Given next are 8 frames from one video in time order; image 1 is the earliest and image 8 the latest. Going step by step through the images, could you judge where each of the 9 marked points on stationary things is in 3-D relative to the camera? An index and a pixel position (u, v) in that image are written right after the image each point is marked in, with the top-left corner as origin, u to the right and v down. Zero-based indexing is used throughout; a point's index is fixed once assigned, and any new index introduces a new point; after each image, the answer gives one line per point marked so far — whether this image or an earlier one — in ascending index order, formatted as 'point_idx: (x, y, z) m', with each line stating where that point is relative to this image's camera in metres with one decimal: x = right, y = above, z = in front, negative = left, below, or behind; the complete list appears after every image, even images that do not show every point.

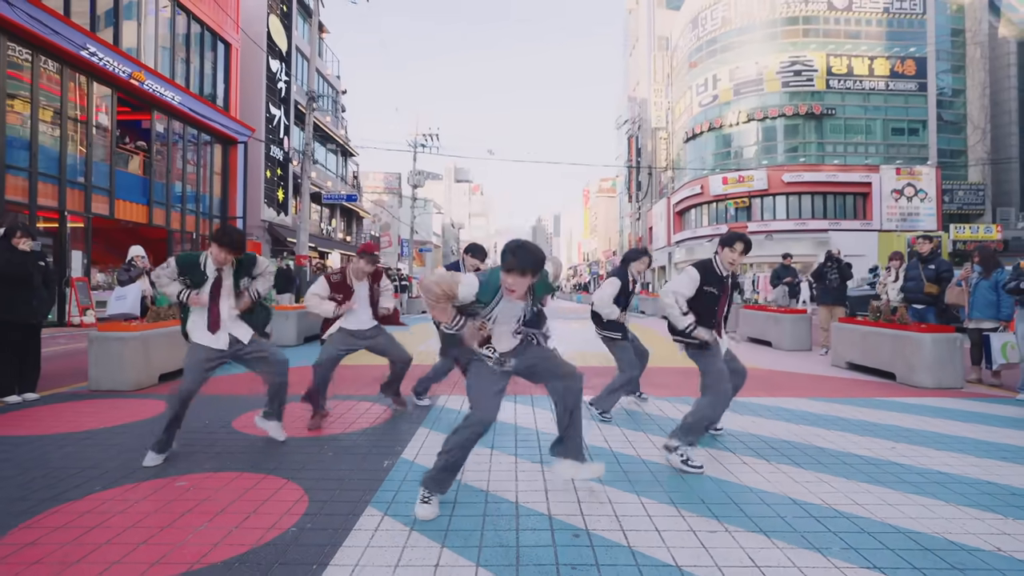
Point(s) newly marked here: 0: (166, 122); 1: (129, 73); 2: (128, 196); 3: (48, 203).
0: (-10.8, +5.2, +18.4) m
1: (-10.4, +5.9, +16.0) m
2: (-11.1, +2.6, +17.0) m
3: (-11.1, +2.0, +14.1) m
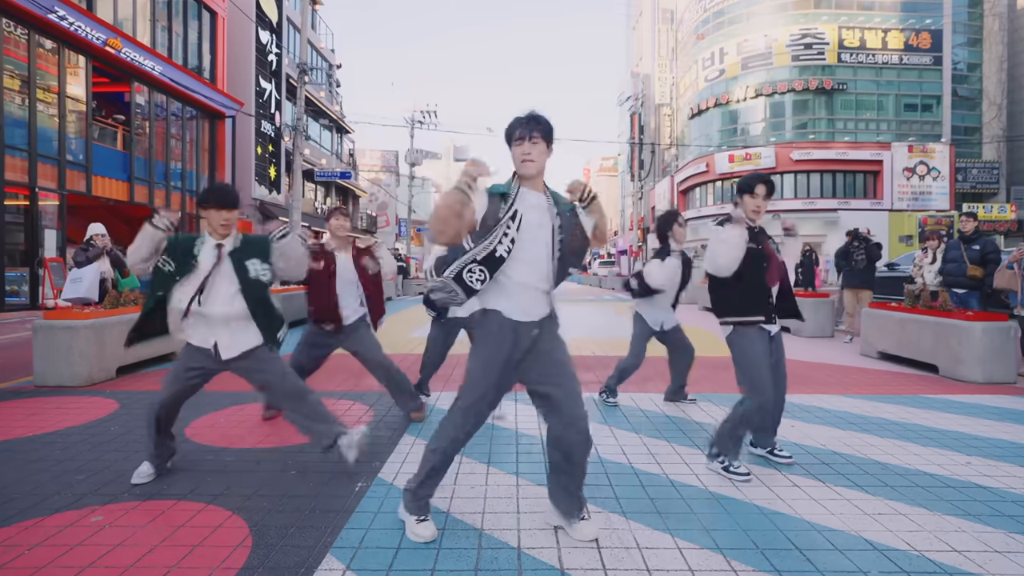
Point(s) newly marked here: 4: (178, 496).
0: (-11.0, +5.8, +17.9) m
1: (-10.7, +6.5, +15.5) m
2: (-11.4, +3.3, +16.6) m
3: (-11.5, +2.6, +13.7) m
4: (-1.9, -1.2, +3.3) m
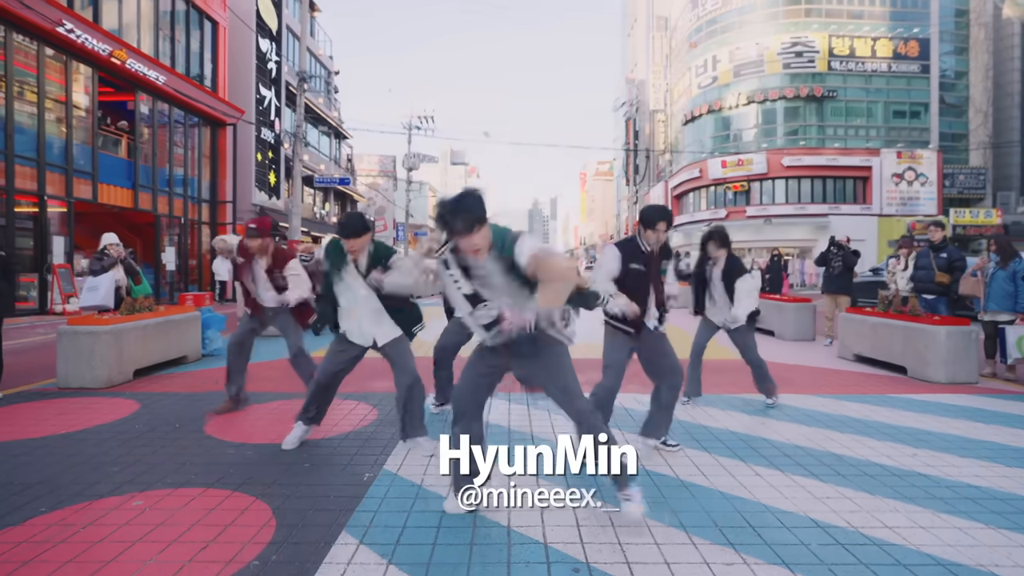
0: (-11.2, +5.7, +18.3) m
1: (-10.8, +6.3, +15.9) m
2: (-11.5, +3.1, +17.0) m
3: (-11.6, +2.5, +14.1) m
4: (-1.9, -1.2, +3.7) m
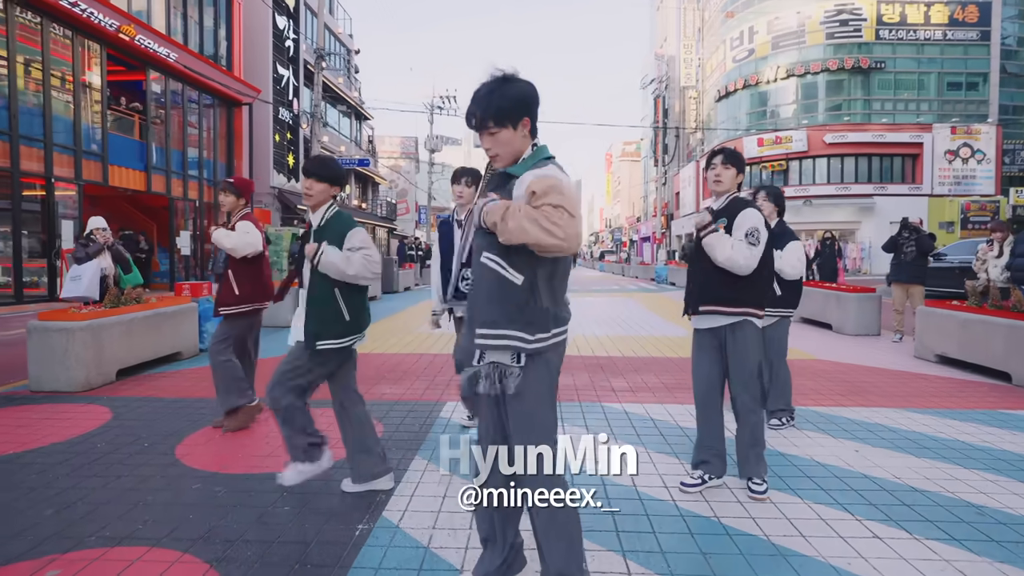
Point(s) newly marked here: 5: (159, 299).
0: (-10.4, +6.1, +17.6) m
1: (-10.1, +6.7, +15.2) m
2: (-10.8, +3.5, +16.4) m
3: (-11.0, +2.8, +13.5) m
4: (-1.7, -1.2, +2.9) m
5: (-4.3, -0.1, +7.2) m
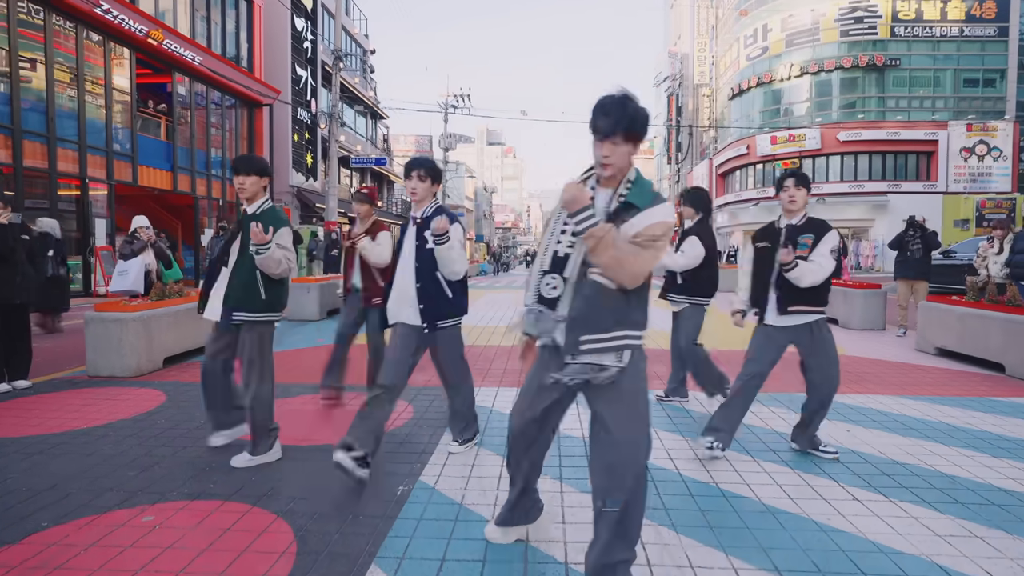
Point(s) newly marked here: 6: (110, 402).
0: (-9.9, +6.3, +18.2) m
1: (-9.7, +6.8, +15.8) m
2: (-10.3, +3.6, +17.0) m
3: (-10.6, +2.9, +14.2) m
4: (-1.6, -1.2, +3.3) m
5: (-4.1, -0.1, +7.7) m
6: (-3.6, -1.0, +5.3) m
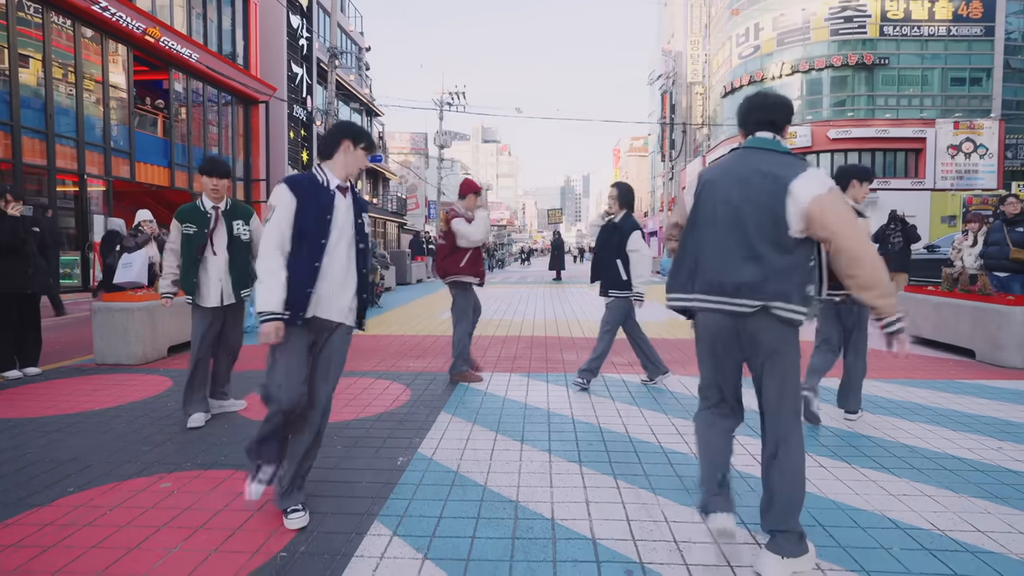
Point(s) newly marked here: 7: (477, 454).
0: (-10.1, +6.4, +18.4) m
1: (-9.9, +6.9, +15.9) m
2: (-10.5, +3.8, +17.2) m
3: (-10.8, +3.0, +14.3) m
4: (-1.7, -1.1, +3.5) m
5: (-4.1, 0.0, +7.9) m
6: (-3.6, -0.9, +5.5) m
7: (-0.2, -1.1, +3.7) m
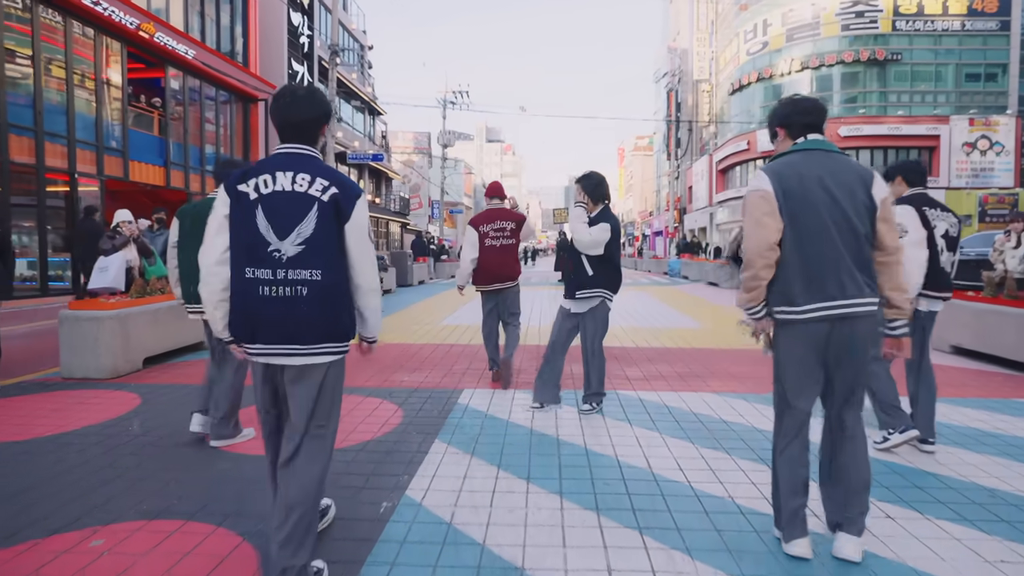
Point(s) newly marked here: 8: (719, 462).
0: (-10.0, +6.3, +17.9) m
1: (-9.8, +6.9, +15.4) m
2: (-10.4, +3.7, +16.7) m
3: (-10.7, +2.9, +13.8) m
4: (-1.6, -1.1, +3.0) m
5: (-4.1, 0.0, +7.3) m
6: (-3.6, -1.0, +5.0) m
7: (-0.2, -1.1, +3.2) m
8: (+1.3, -1.1, +3.7) m
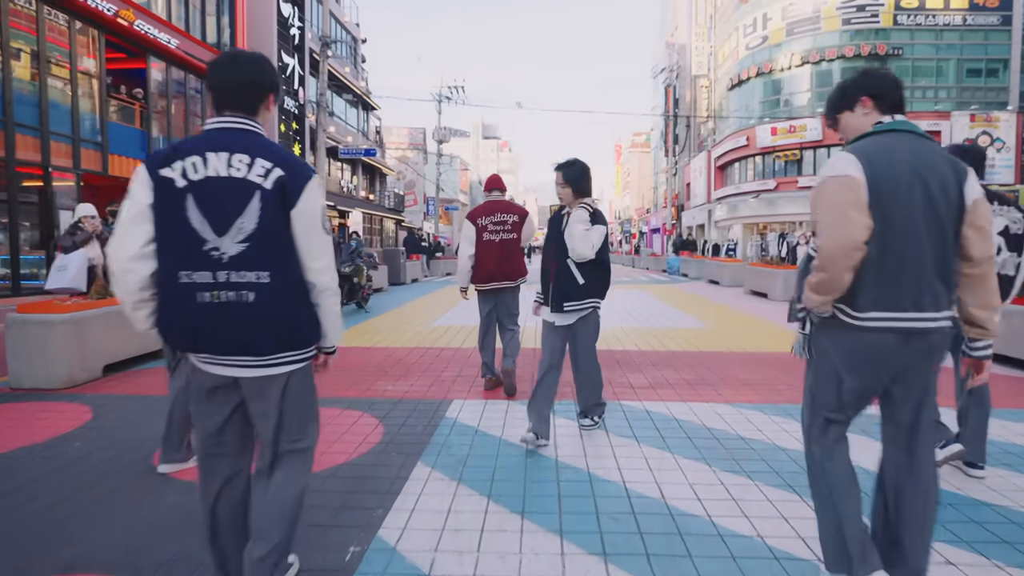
0: (-10.1, +6.4, +17.3) m
1: (-9.9, +6.9, +14.8) m
2: (-10.5, +3.7, +16.1) m
3: (-10.8, +3.0, +13.2) m
4: (-1.7, -1.2, +2.5) m
5: (-4.2, 0.0, +6.8) m
6: (-3.7, -1.0, +4.4) m
7: (-0.2, -1.1, +2.7) m
8: (+1.2, -1.1, +3.2) m
